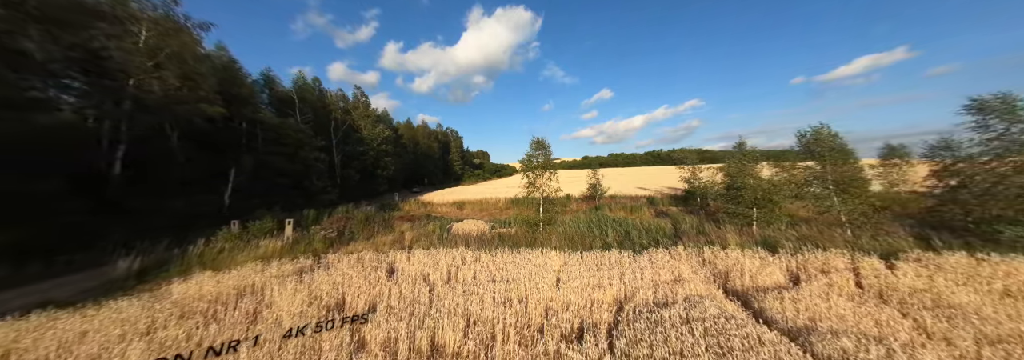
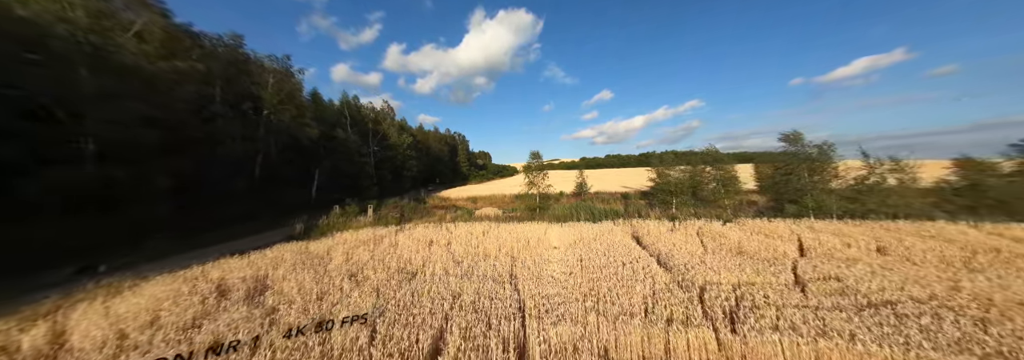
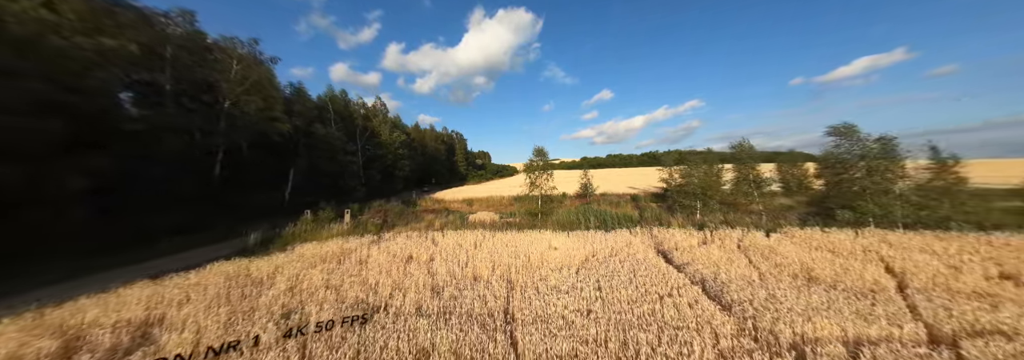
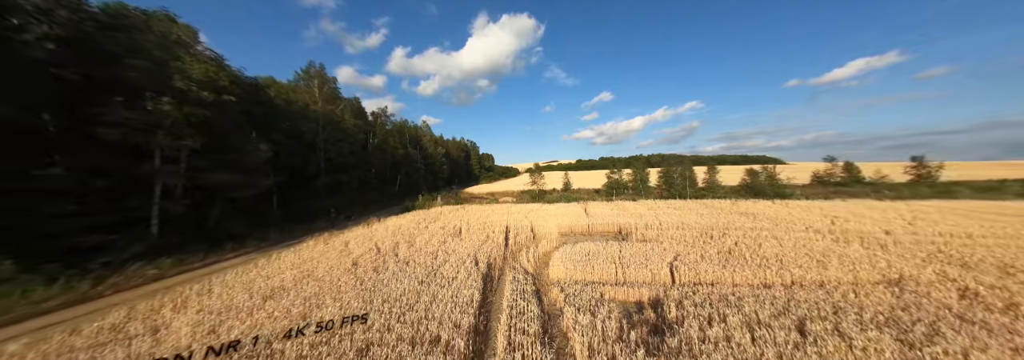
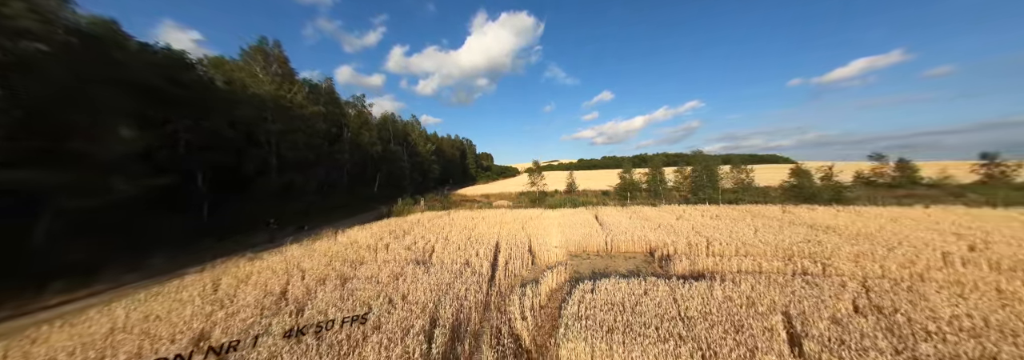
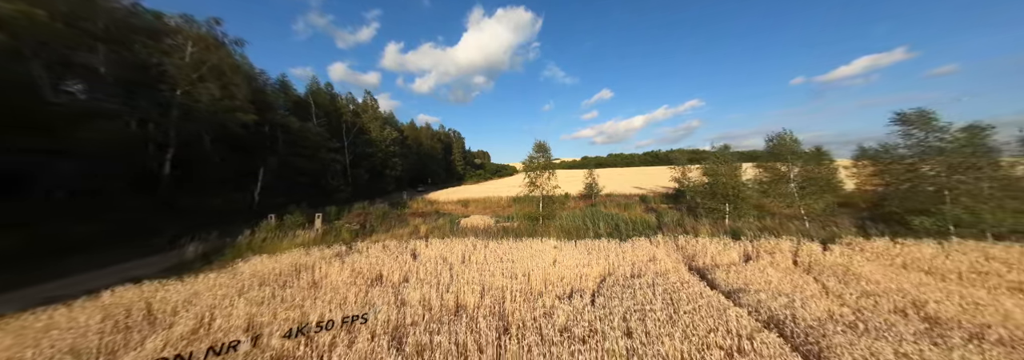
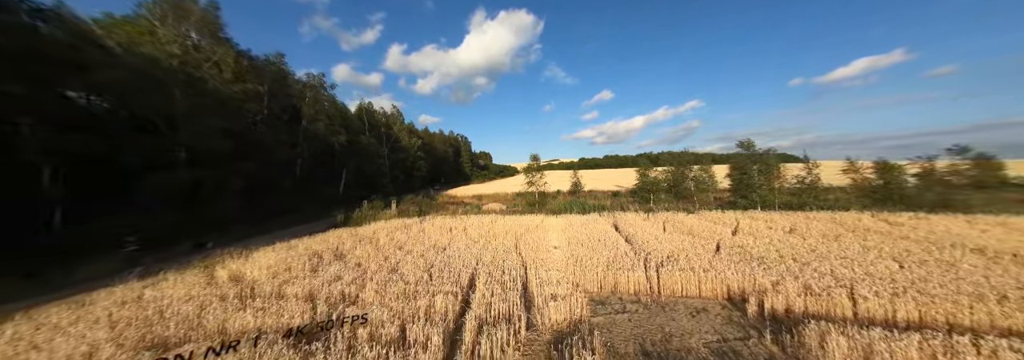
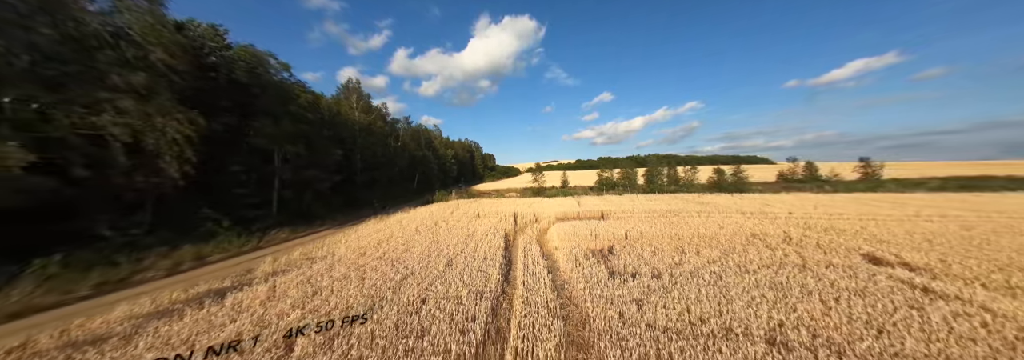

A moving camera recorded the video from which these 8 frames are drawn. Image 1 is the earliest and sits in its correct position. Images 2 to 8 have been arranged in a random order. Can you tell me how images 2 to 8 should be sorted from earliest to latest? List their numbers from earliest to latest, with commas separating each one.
6, 3, 2, 7, 5, 4, 8
